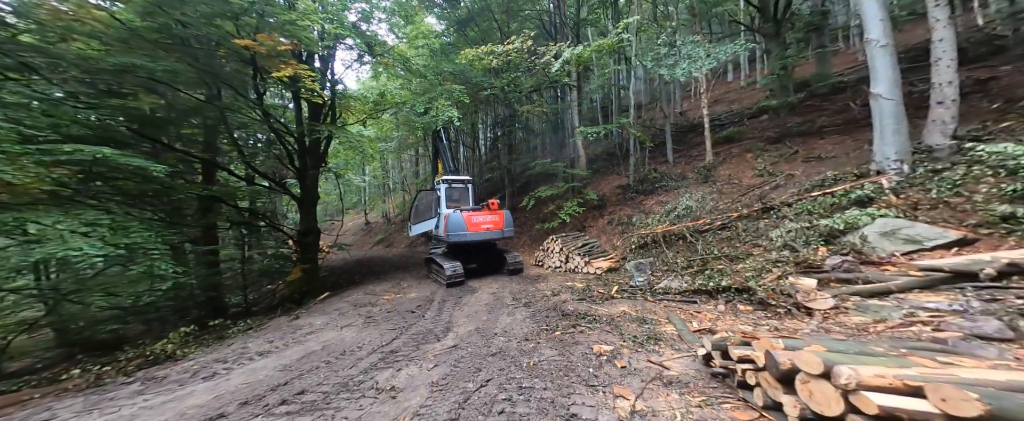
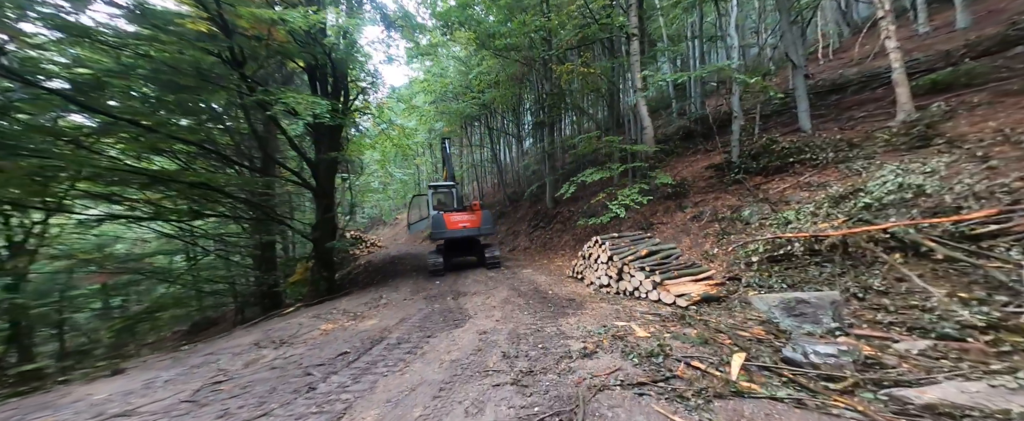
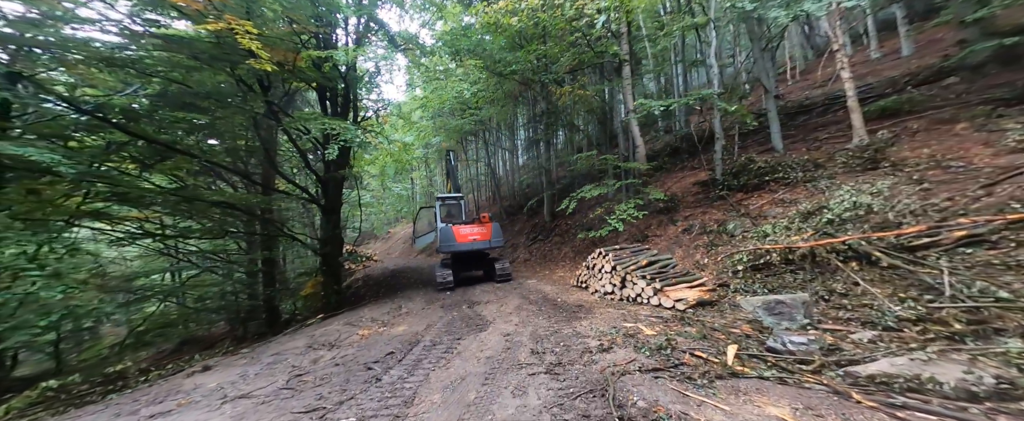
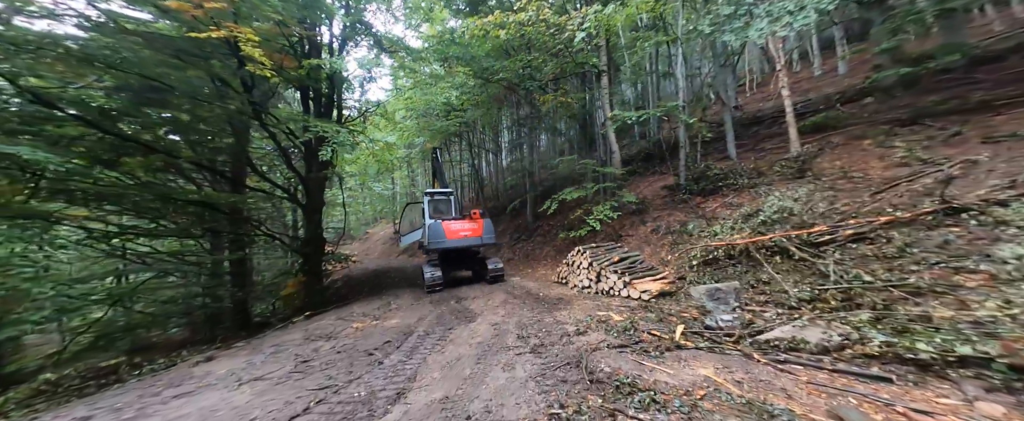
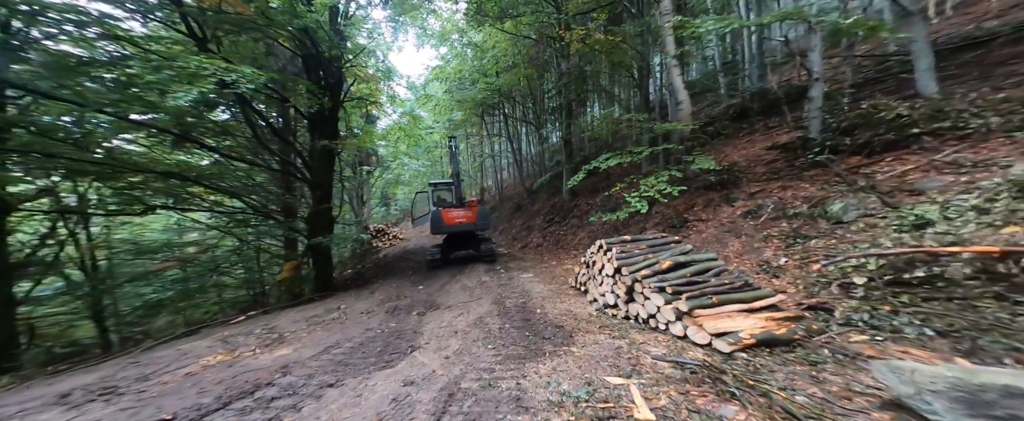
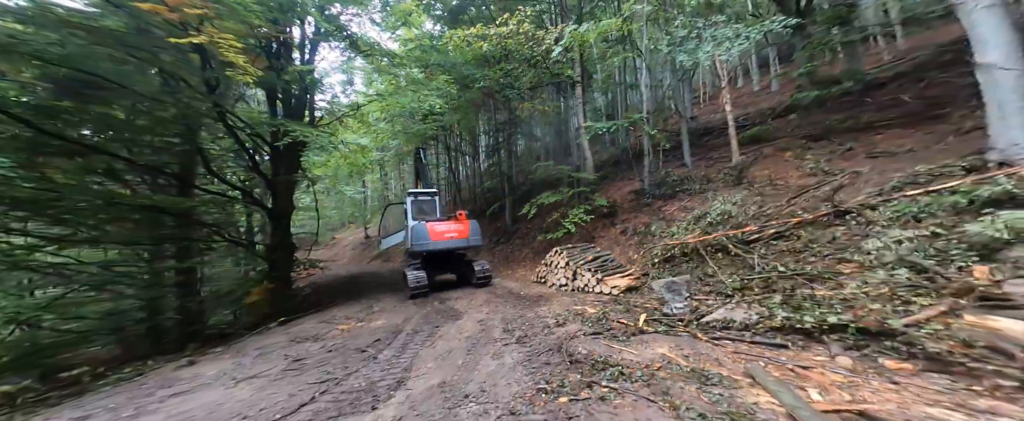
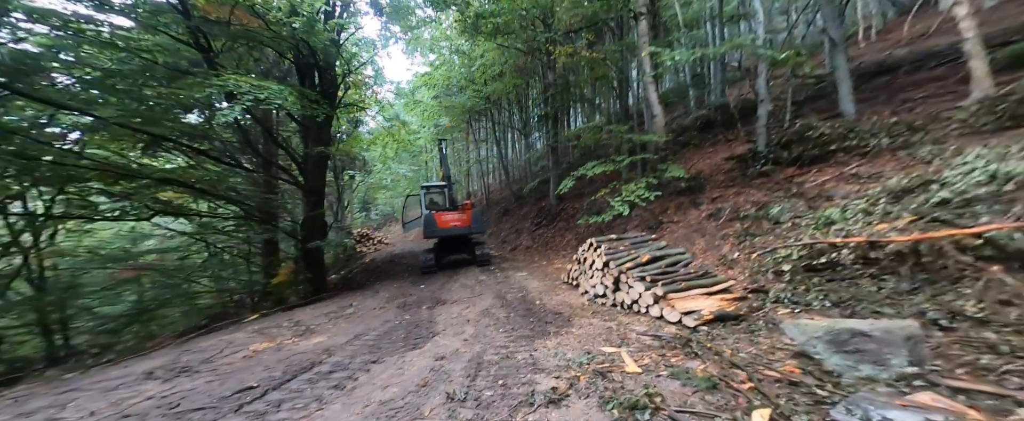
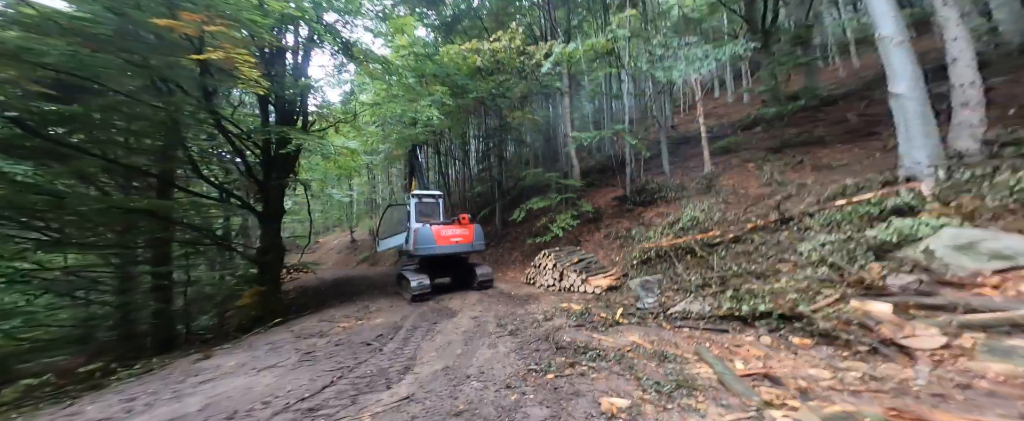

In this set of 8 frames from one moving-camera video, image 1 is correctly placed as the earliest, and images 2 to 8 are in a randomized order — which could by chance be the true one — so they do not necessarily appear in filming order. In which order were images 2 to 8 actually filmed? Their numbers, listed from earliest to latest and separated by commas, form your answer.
8, 6, 4, 3, 2, 7, 5
